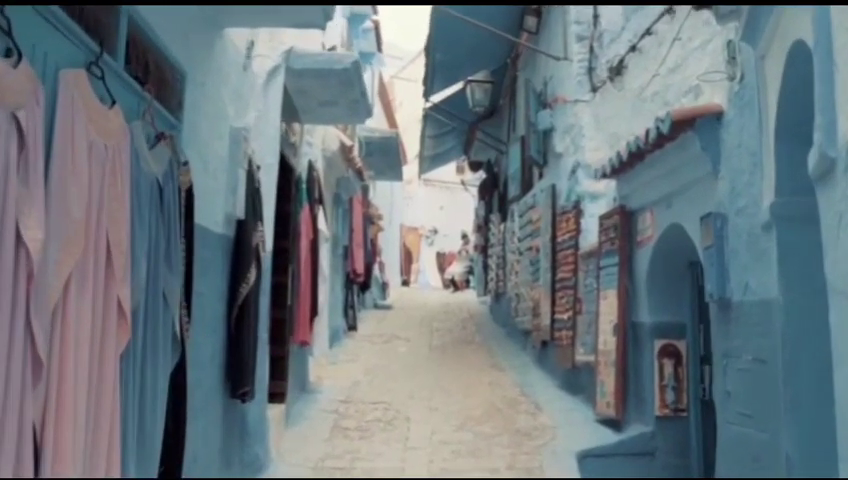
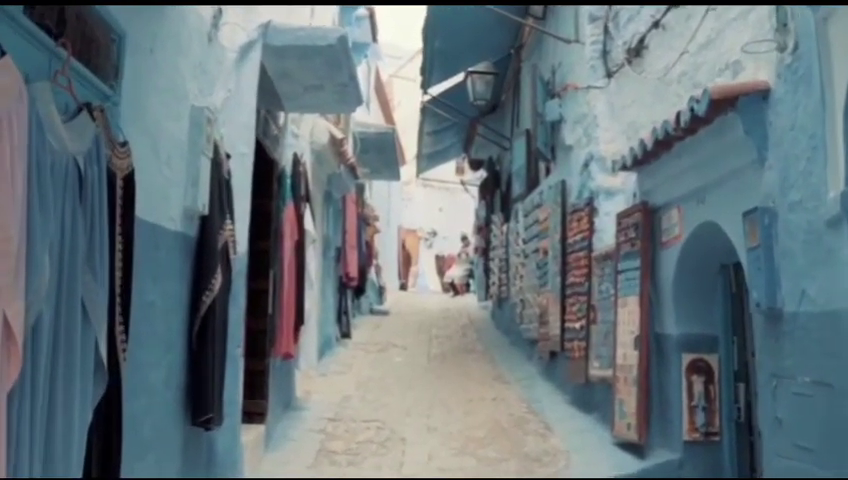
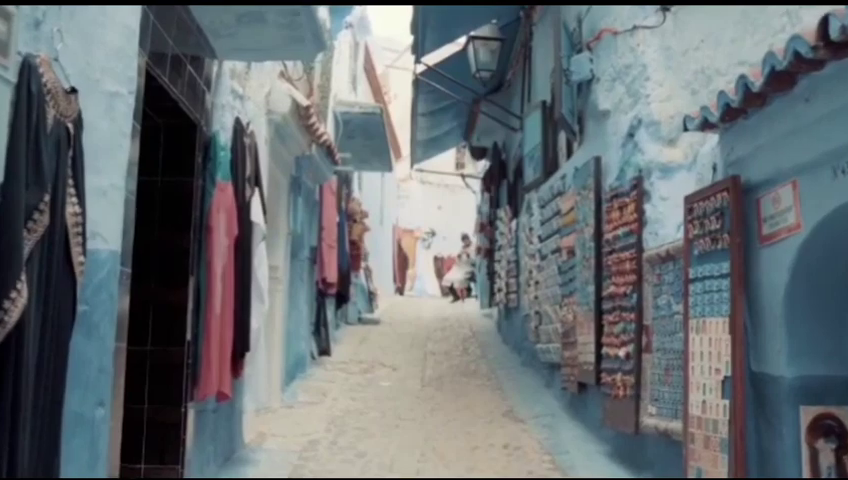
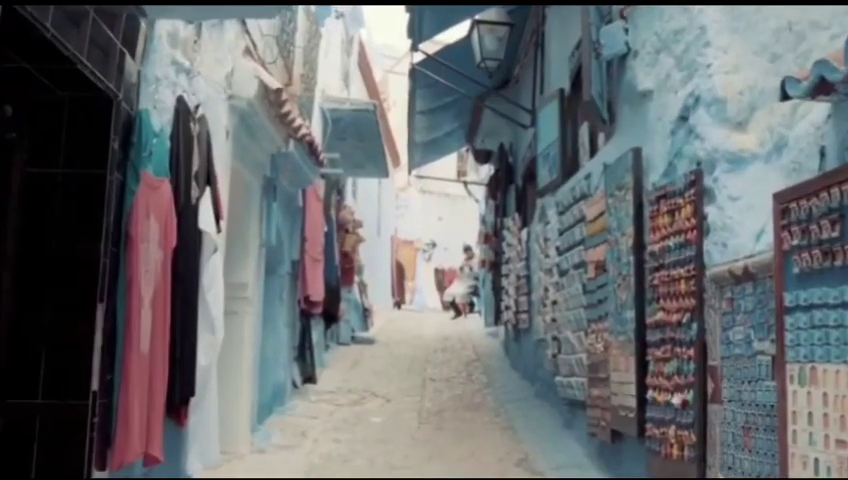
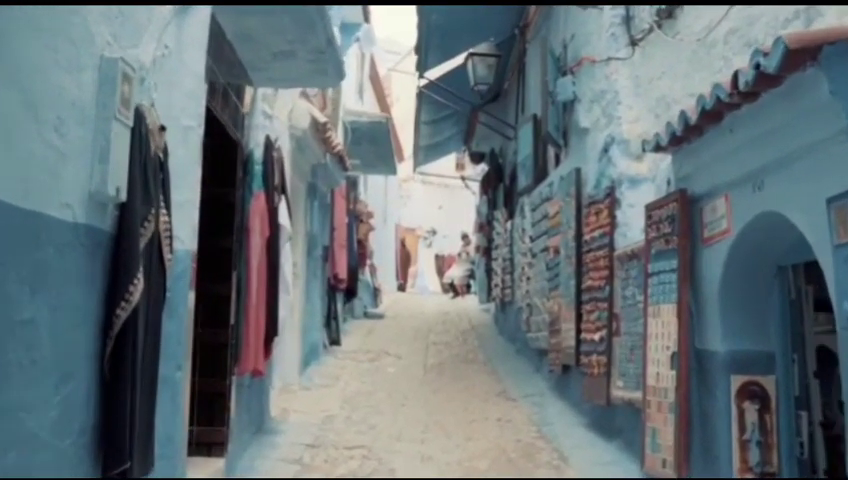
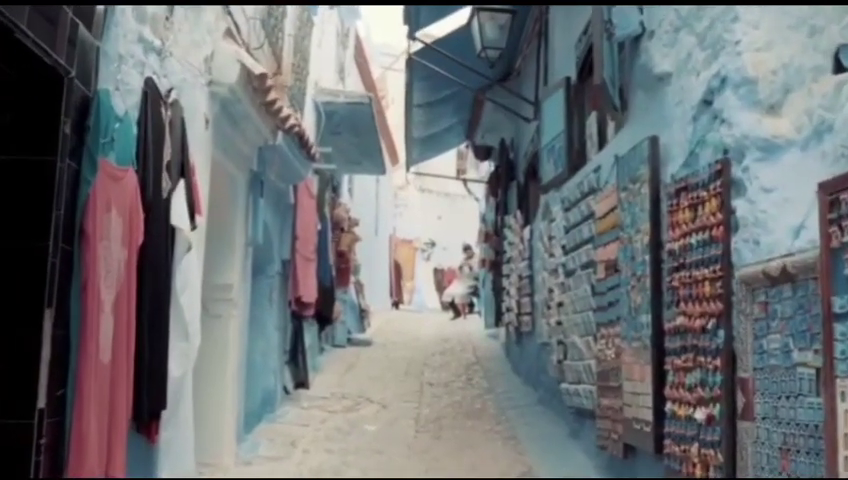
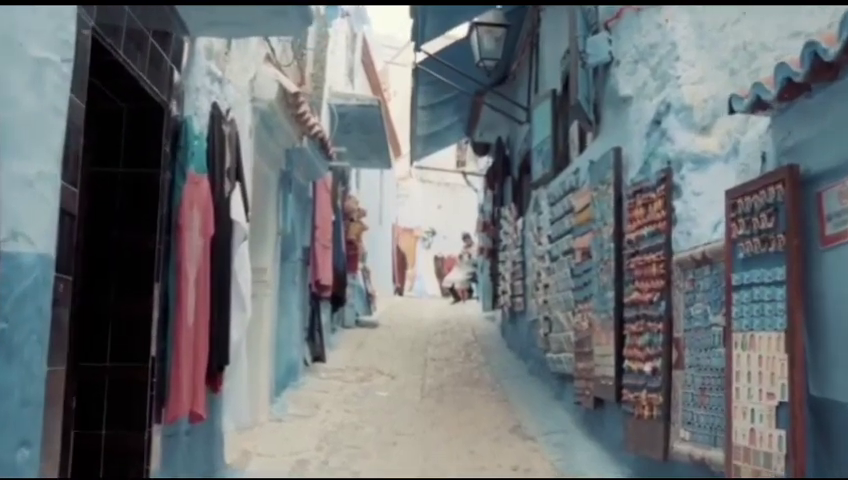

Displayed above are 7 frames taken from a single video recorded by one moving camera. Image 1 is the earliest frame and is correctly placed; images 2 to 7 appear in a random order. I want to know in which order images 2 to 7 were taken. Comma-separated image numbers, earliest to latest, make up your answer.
2, 5, 3, 7, 4, 6
